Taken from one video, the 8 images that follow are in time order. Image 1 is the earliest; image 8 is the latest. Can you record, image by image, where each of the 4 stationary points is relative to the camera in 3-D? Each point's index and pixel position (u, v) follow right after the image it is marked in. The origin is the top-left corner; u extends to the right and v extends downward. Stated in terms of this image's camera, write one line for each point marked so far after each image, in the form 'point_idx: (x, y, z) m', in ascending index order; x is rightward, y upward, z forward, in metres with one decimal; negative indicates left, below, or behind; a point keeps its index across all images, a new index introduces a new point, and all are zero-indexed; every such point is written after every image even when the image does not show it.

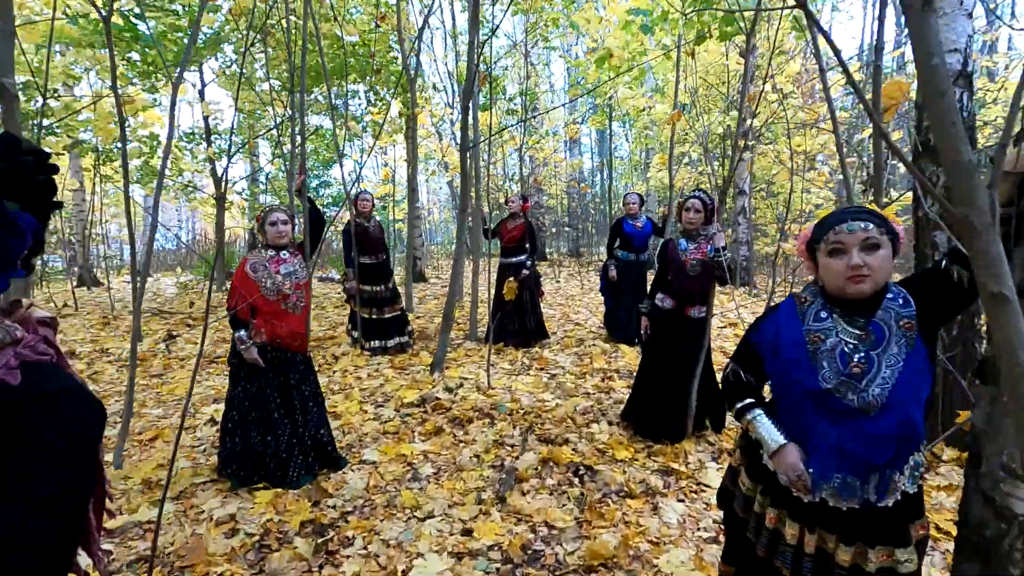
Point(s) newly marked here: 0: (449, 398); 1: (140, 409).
0: (-0.4, -0.7, +3.5) m
1: (-2.4, -0.8, +3.4) m
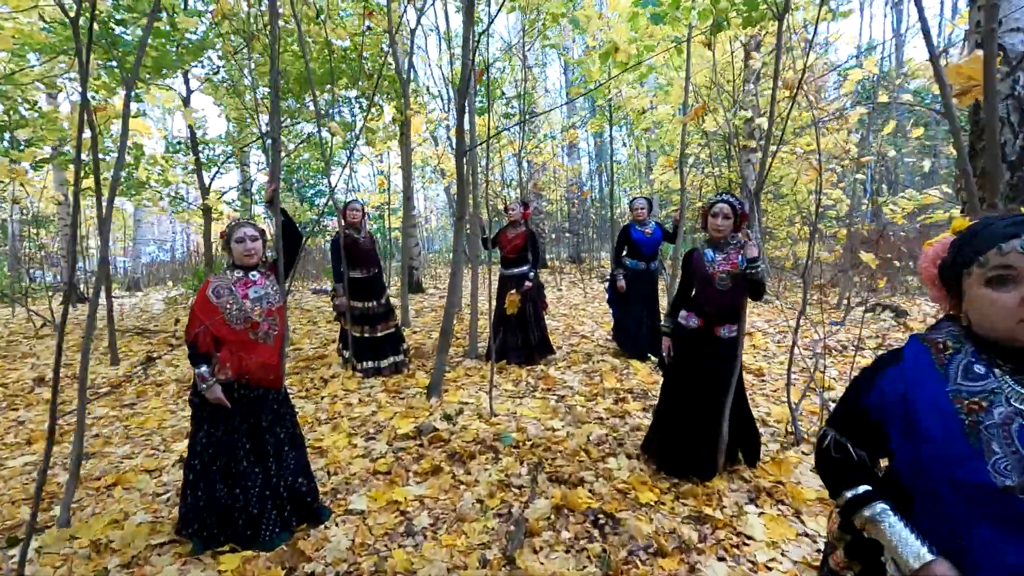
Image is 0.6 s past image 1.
0: (-0.4, -0.8, +3.2) m
1: (-2.4, -0.9, +3.1) m
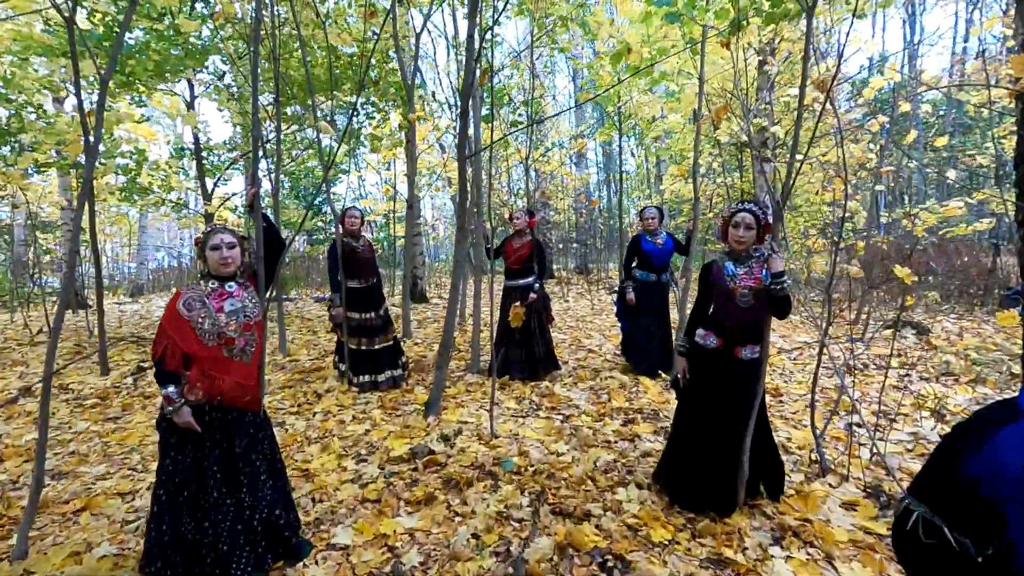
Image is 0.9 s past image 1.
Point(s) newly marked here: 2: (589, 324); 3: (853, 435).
0: (-0.4, -0.9, +3.0) m
1: (-2.4, -1.0, +2.9) m
2: (+1.0, -0.5, +7.3) m
3: (+2.0, -0.9, +3.2) m
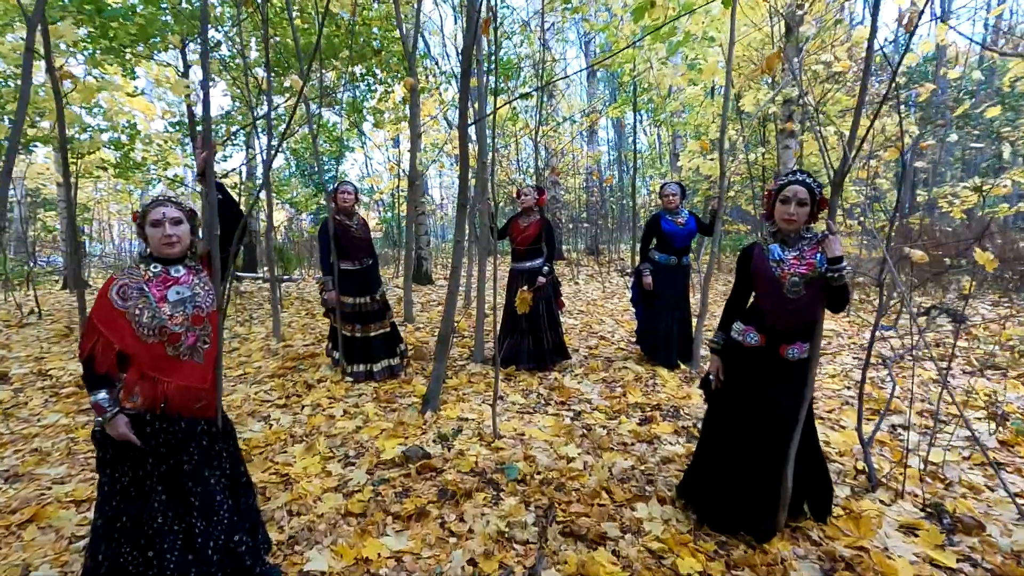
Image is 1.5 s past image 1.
0: (-0.4, -0.8, +2.7) m
1: (-2.3, -0.9, +2.6) m
2: (+1.1, -0.3, +6.9) m
3: (+2.0, -0.8, +2.8) m
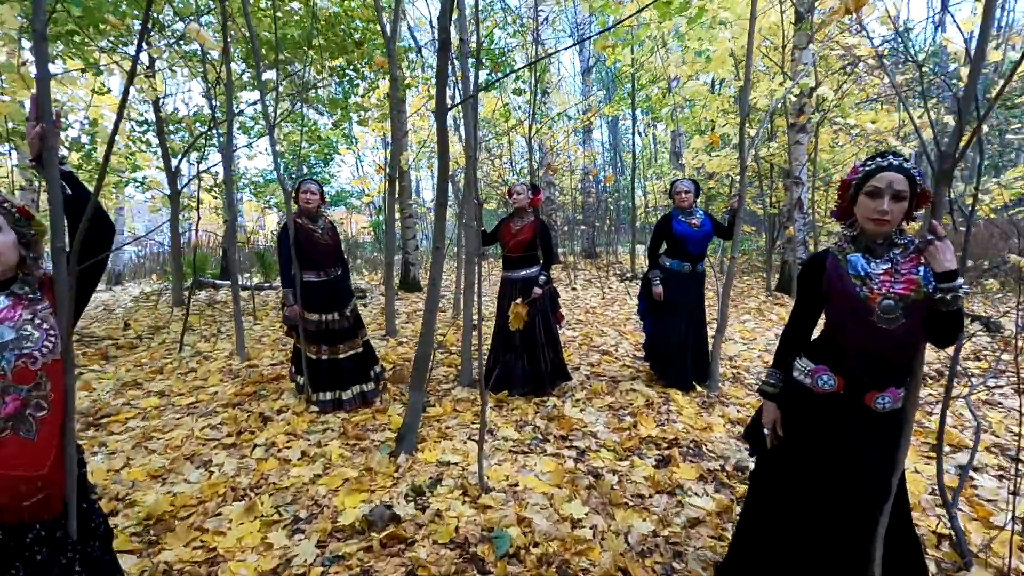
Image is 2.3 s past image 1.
0: (-0.4, -0.9, +2.1) m
1: (-2.4, -1.0, +2.1) m
2: (+1.1, -0.4, +6.4) m
3: (+2.0, -0.9, +2.3) m
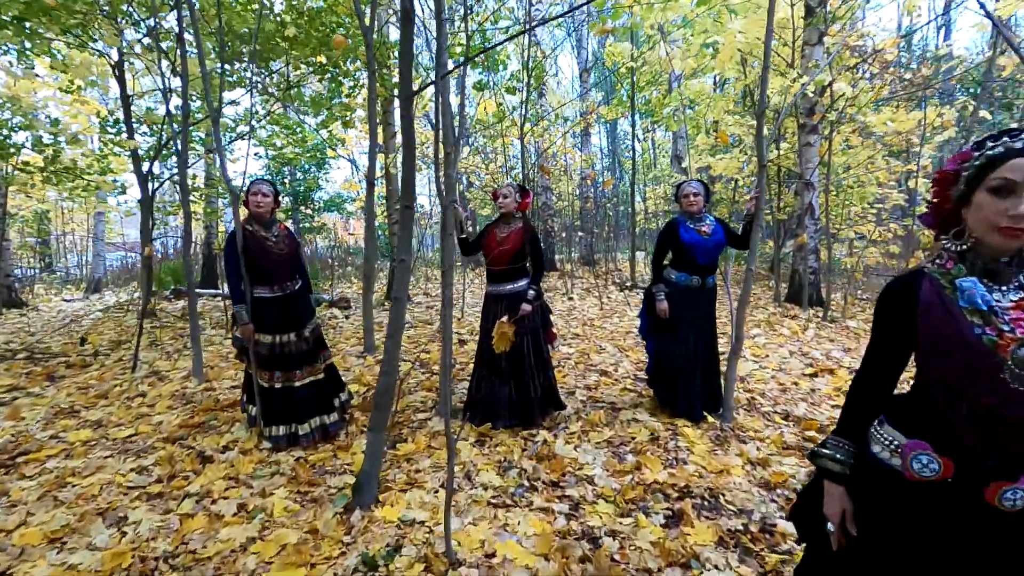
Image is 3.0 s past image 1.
0: (-0.5, -1.0, +1.7) m
1: (-2.5, -1.0, +1.6) m
2: (+1.0, -0.5, +5.9) m
3: (+1.9, -0.9, +1.8) m
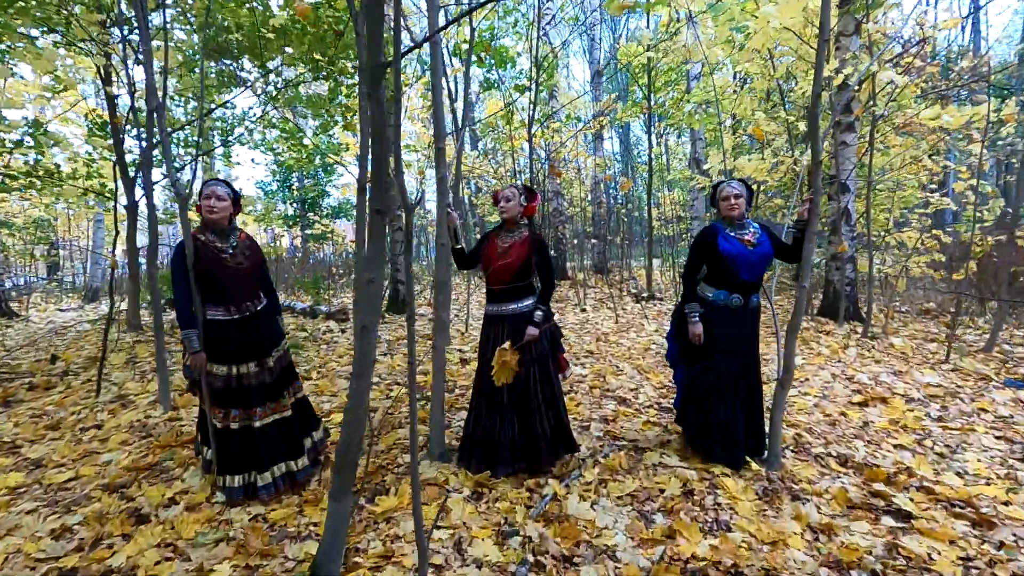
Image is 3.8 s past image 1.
0: (-0.5, -1.1, +1.2) m
1: (-2.5, -1.1, +1.1) m
2: (+1.0, -0.6, +5.4) m
3: (+1.9, -1.0, +1.3) m
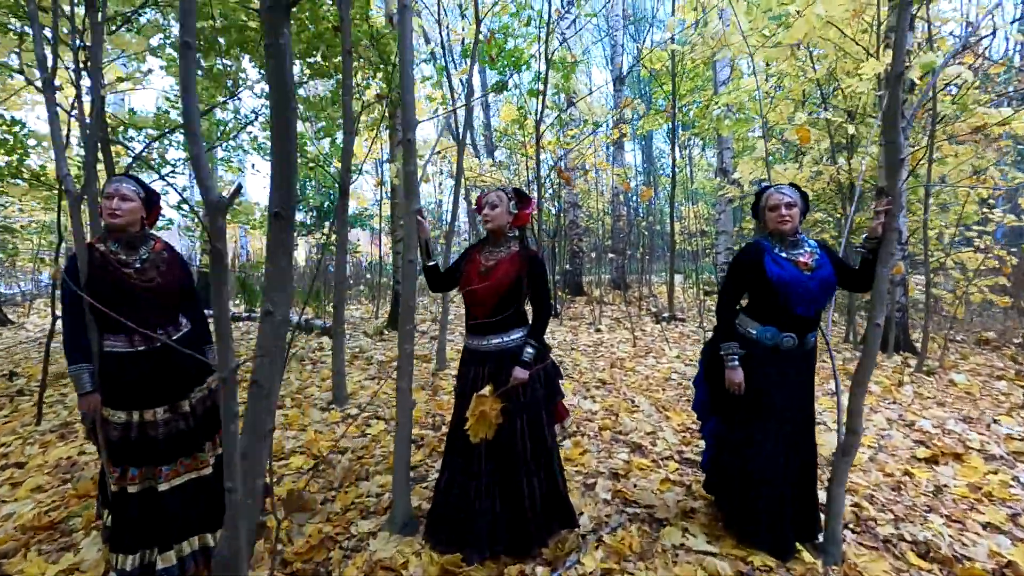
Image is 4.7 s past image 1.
0: (-0.6, -1.1, +0.6) m
1: (-2.6, -1.2, +0.7) m
2: (+1.1, -0.8, +4.8) m
3: (+1.8, -1.2, +0.6) m
